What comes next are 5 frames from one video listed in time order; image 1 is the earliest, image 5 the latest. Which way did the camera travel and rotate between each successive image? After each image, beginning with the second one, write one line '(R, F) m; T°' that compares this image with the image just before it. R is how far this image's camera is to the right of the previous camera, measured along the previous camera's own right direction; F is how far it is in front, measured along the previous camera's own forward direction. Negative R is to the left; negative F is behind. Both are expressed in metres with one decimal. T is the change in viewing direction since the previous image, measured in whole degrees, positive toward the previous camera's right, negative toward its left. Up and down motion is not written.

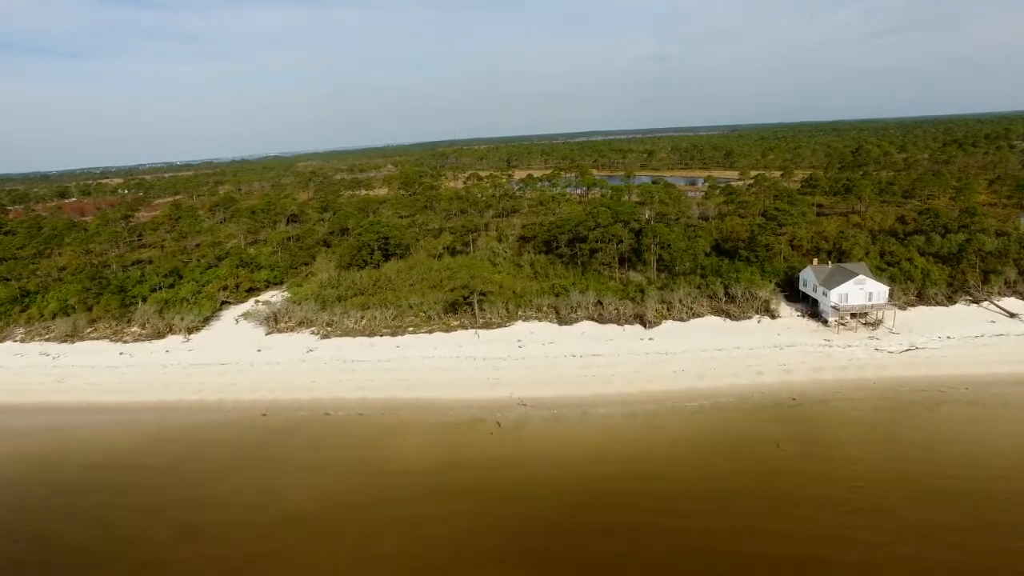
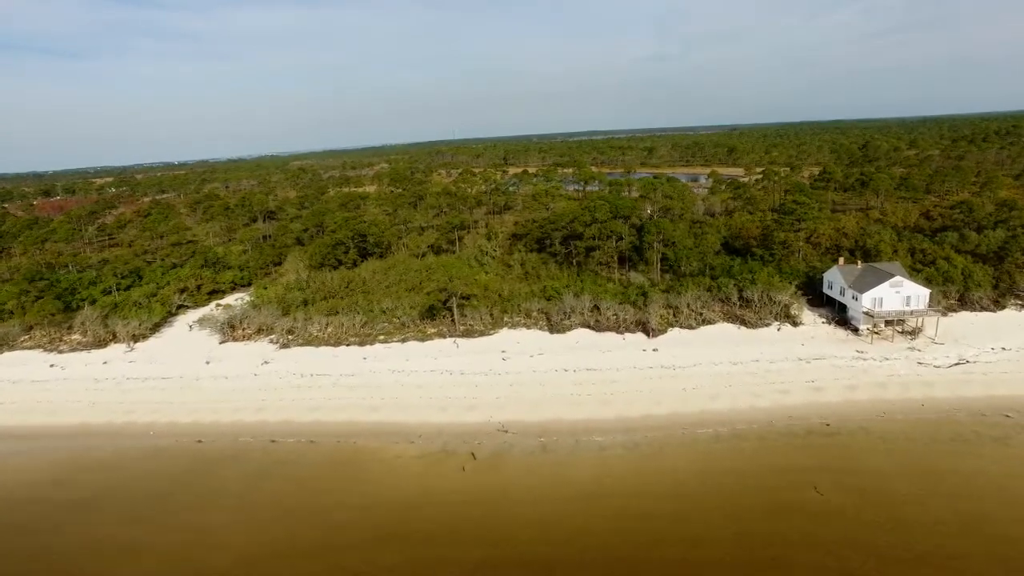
(+0.6, +3.0) m; 0°
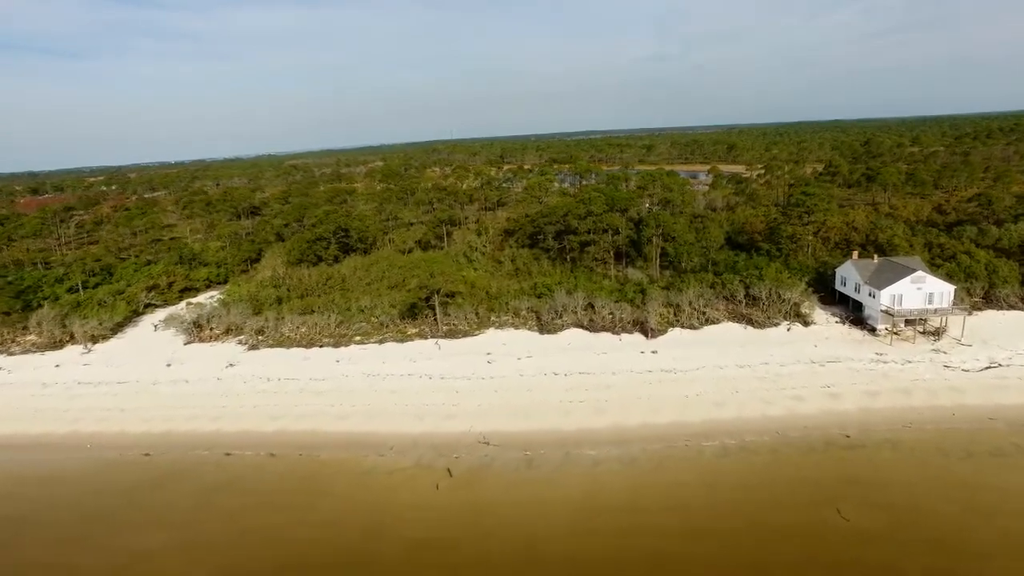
(+0.5, +1.7) m; 0°
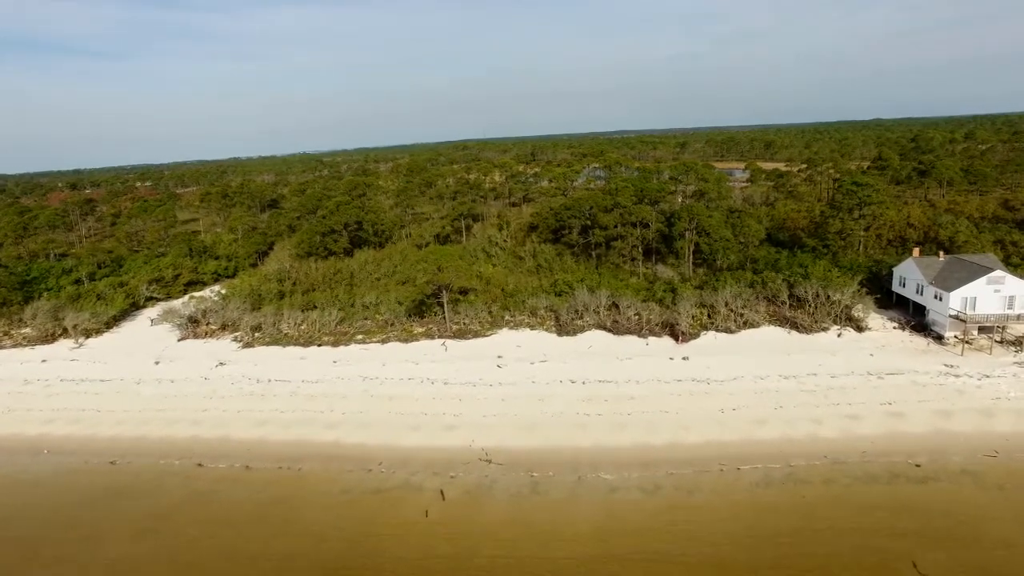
(+0.5, +1.9) m; -3°
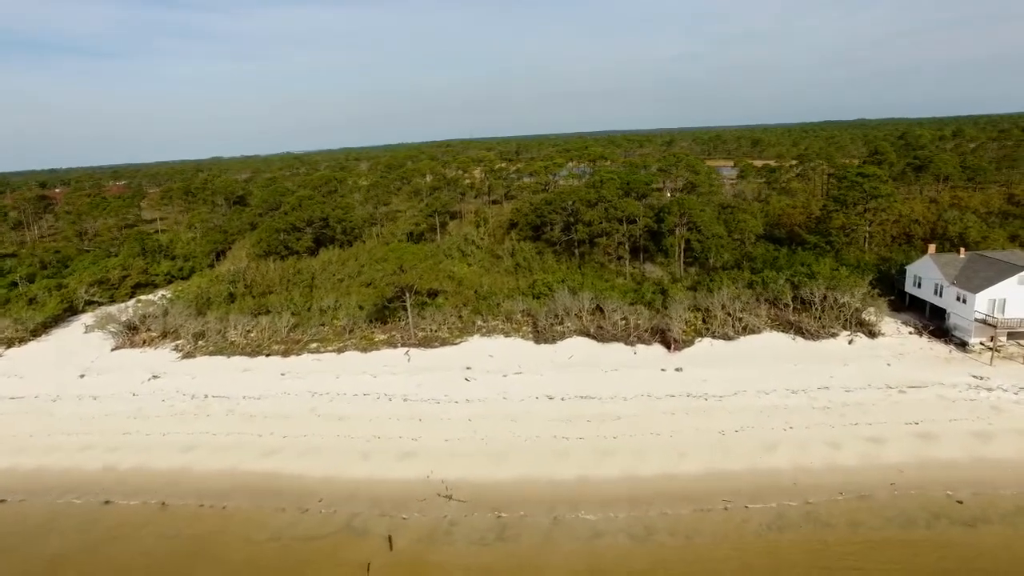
(+0.5, +2.0) m; +1°
